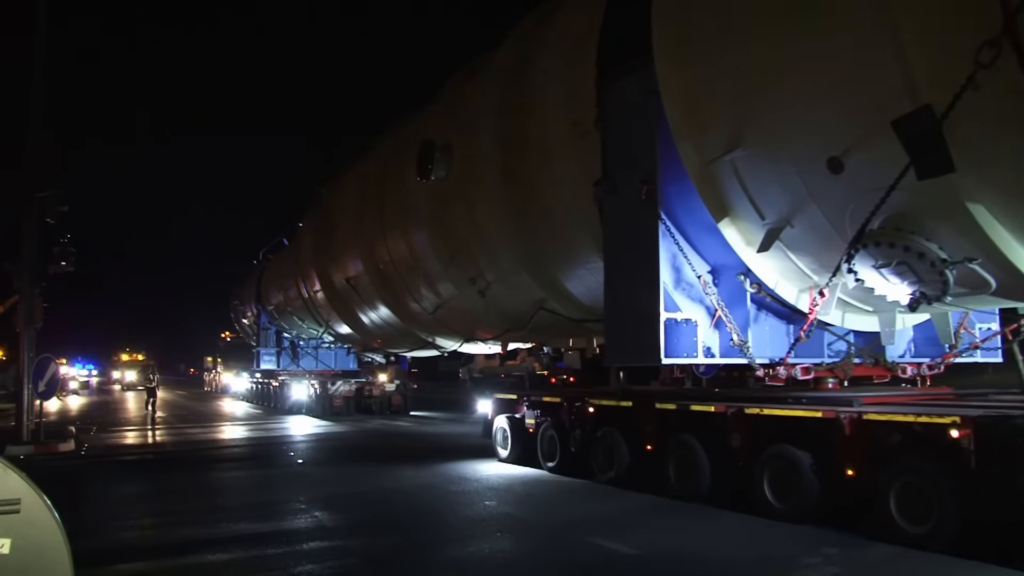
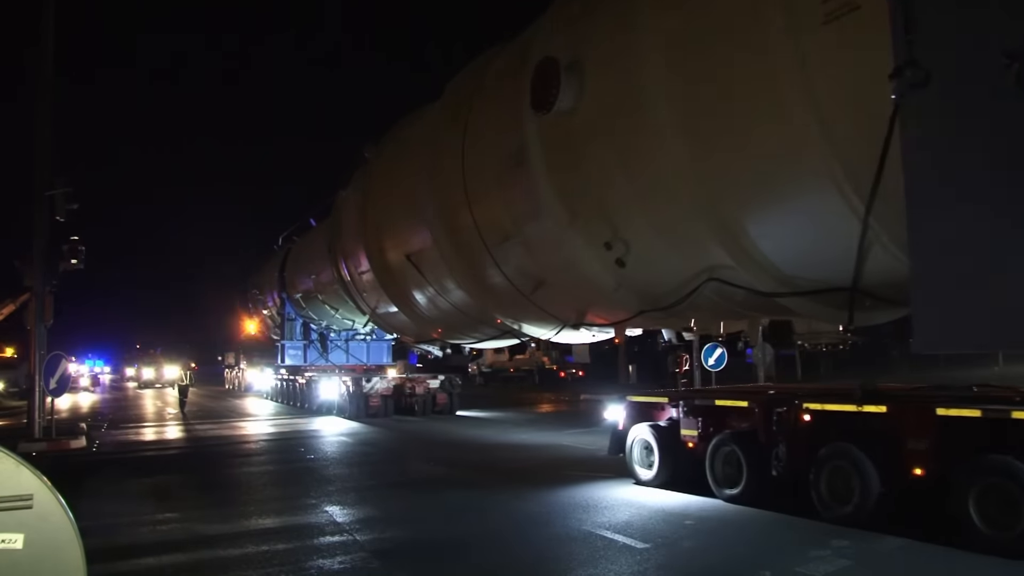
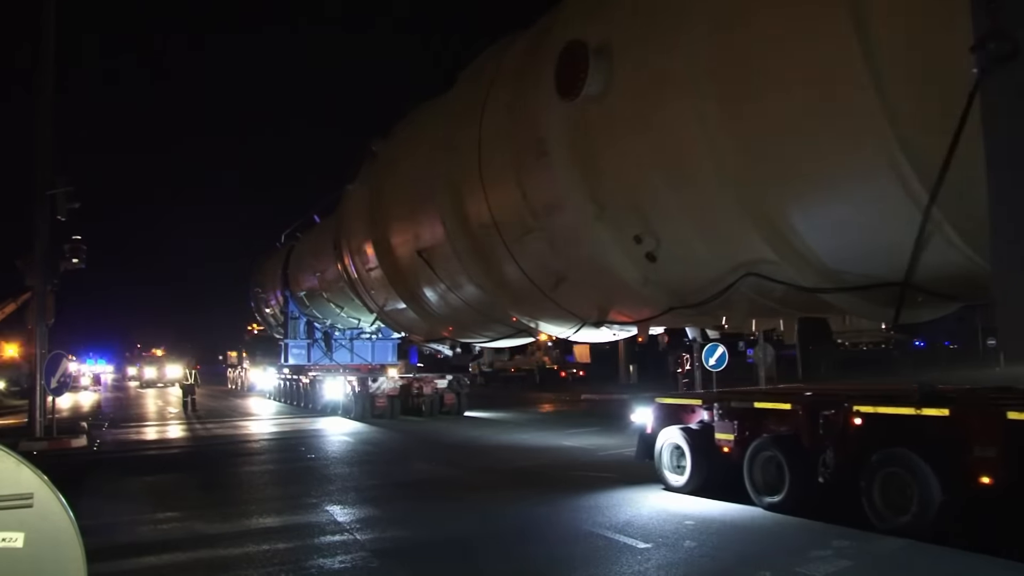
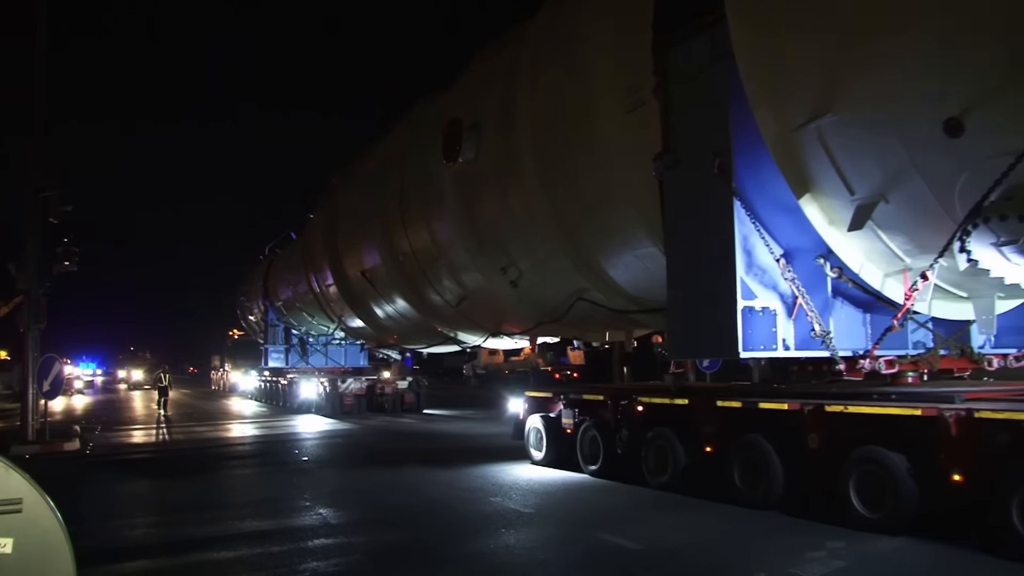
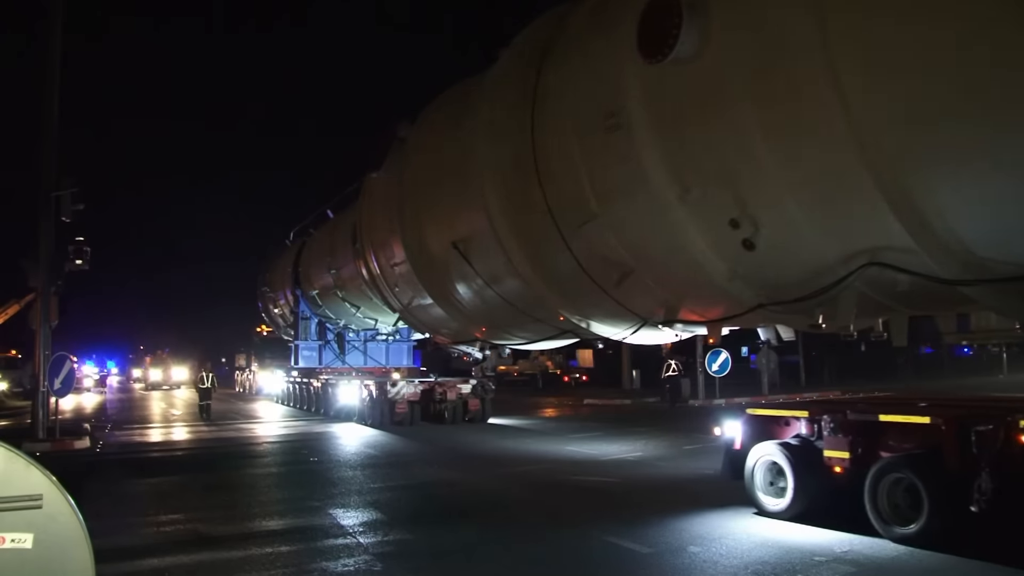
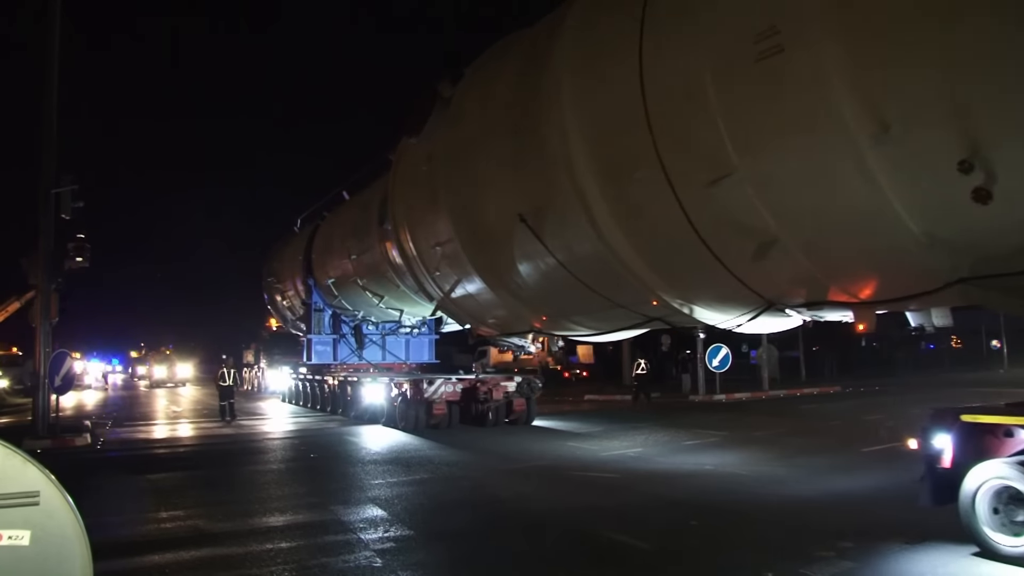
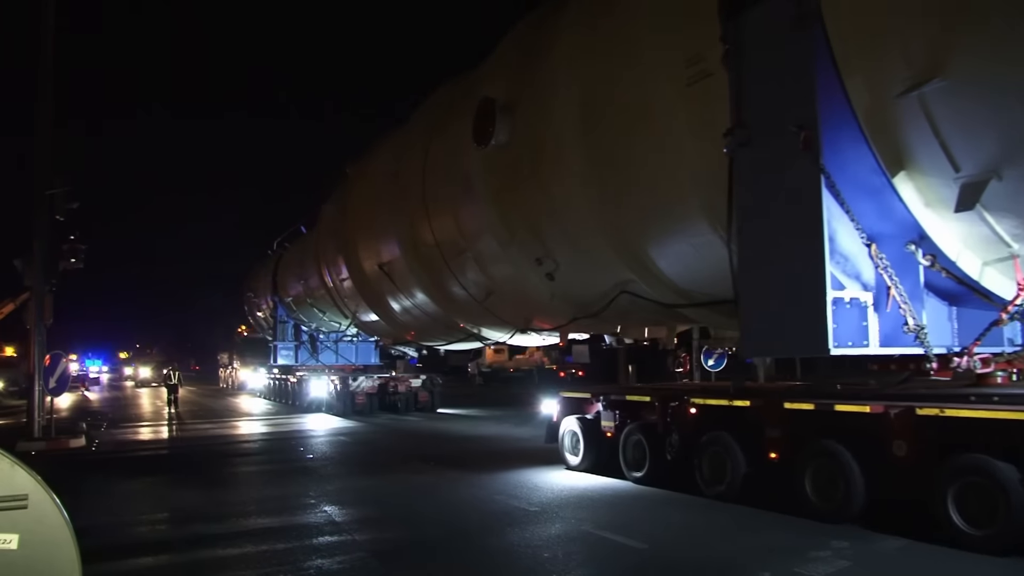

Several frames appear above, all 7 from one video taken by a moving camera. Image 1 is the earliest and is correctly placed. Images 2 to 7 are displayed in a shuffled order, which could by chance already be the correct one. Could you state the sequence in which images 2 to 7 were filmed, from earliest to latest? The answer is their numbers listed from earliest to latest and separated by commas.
4, 7, 2, 3, 5, 6
